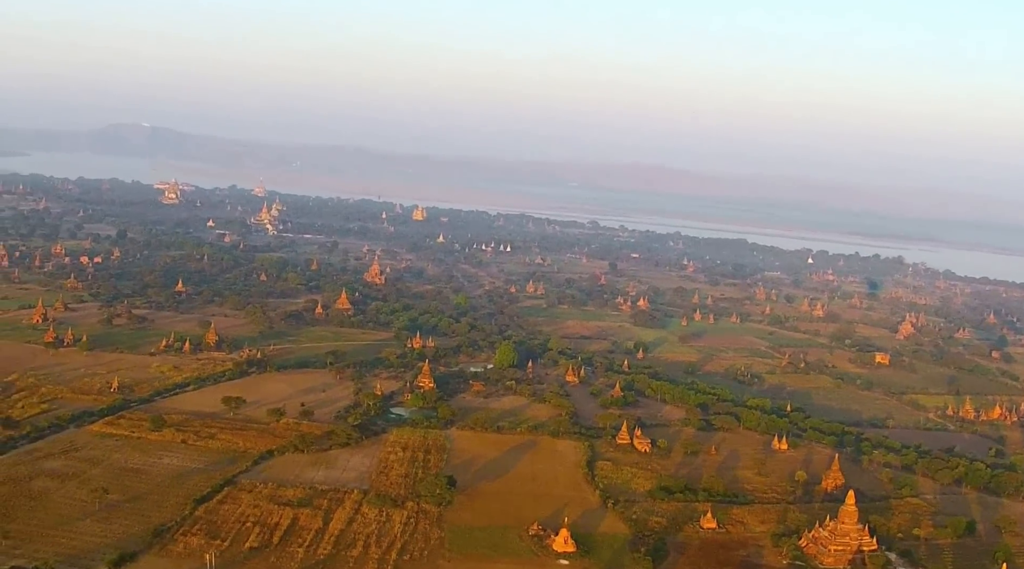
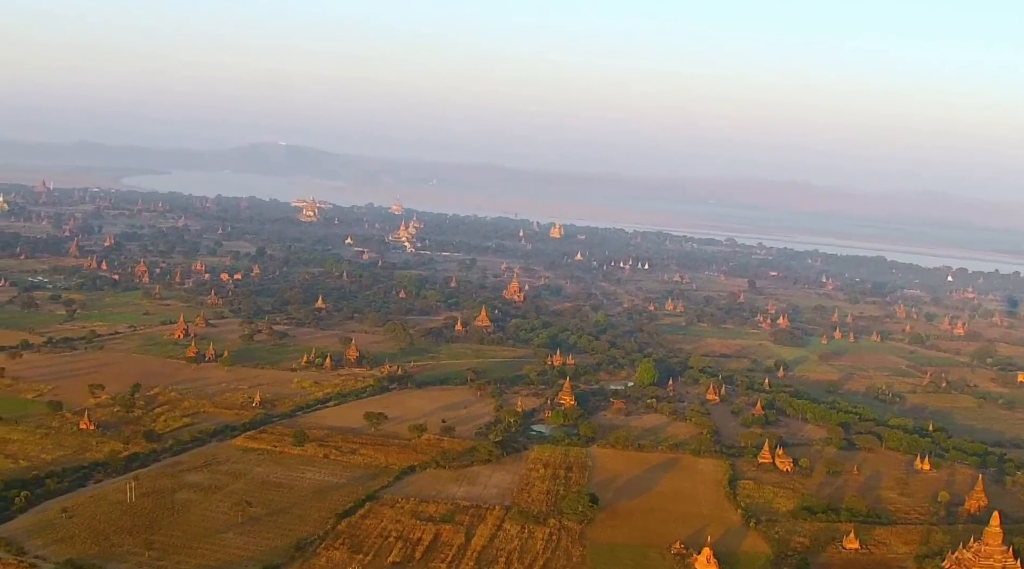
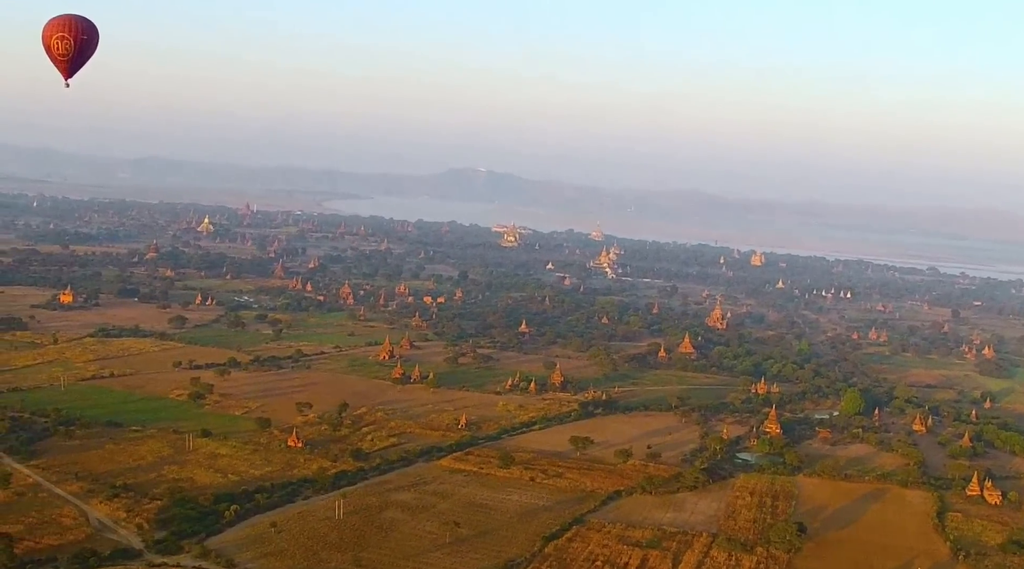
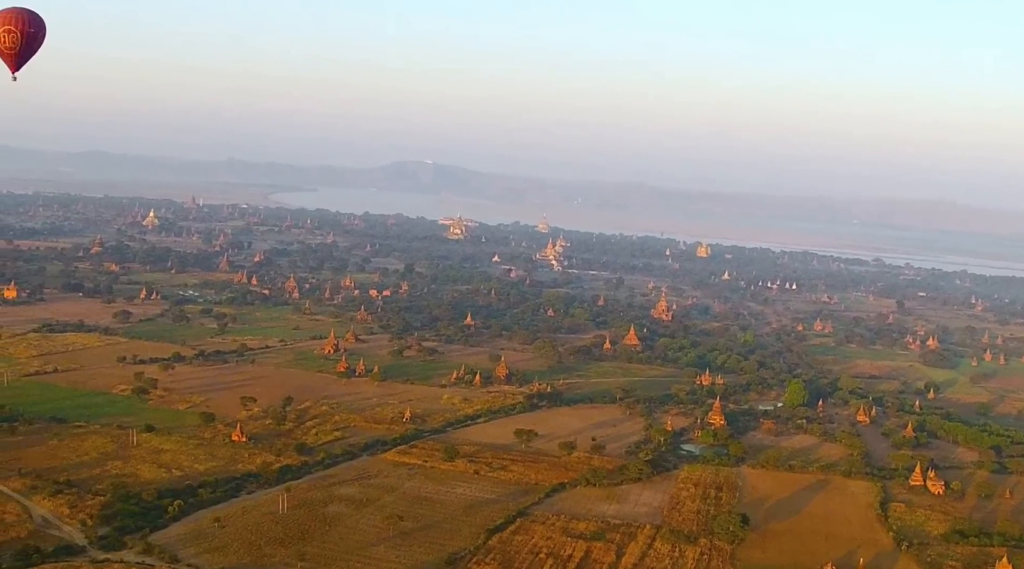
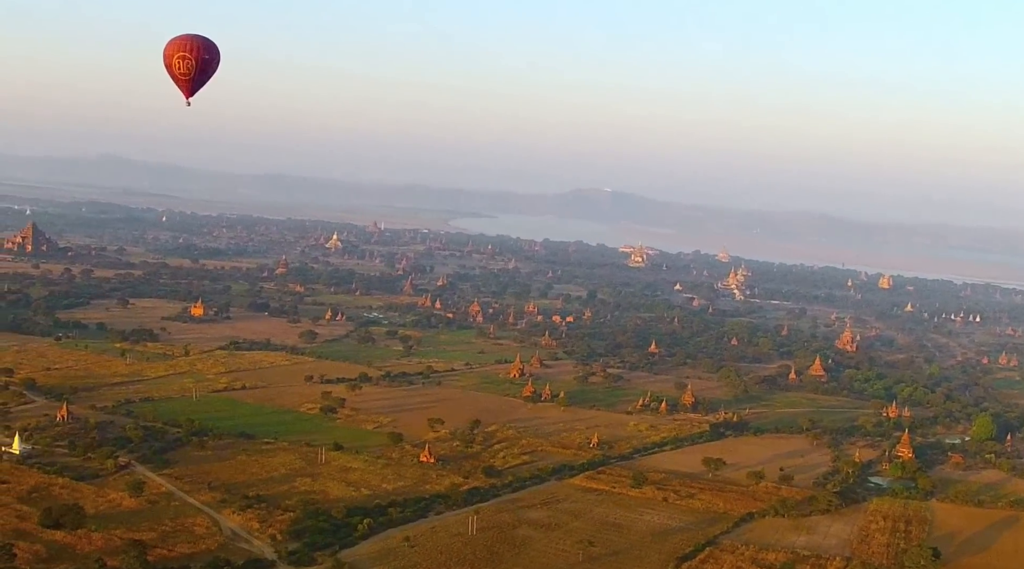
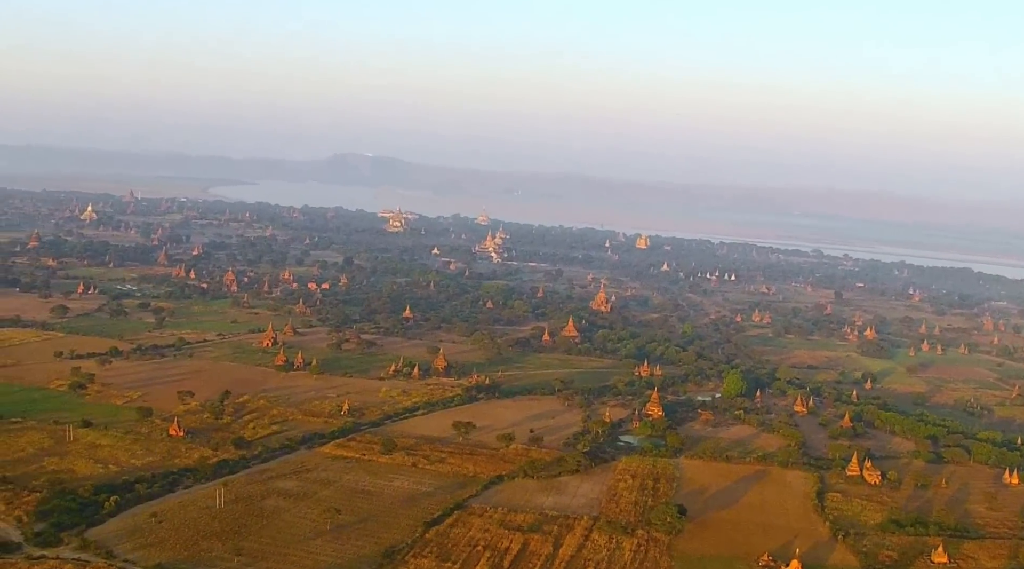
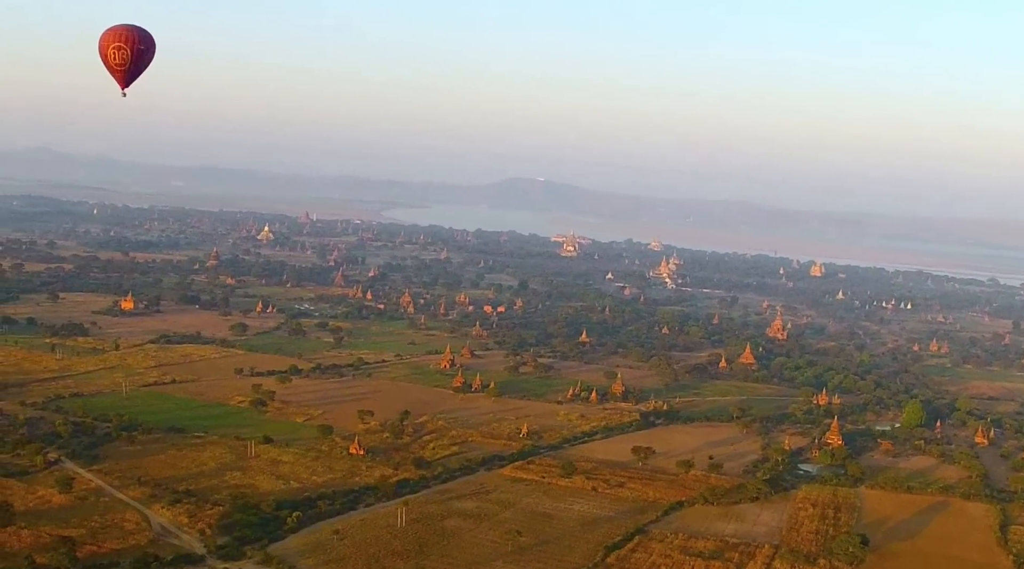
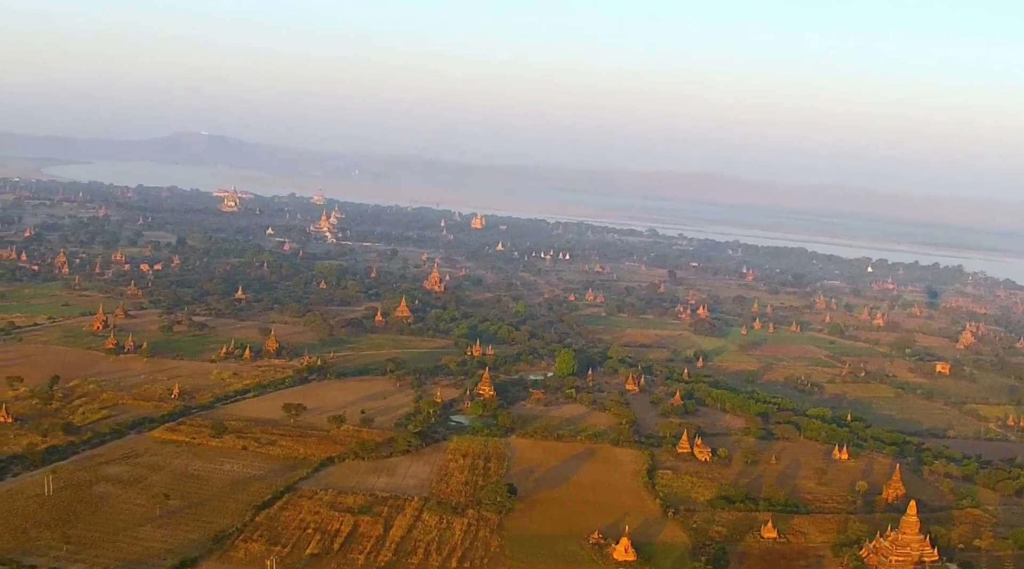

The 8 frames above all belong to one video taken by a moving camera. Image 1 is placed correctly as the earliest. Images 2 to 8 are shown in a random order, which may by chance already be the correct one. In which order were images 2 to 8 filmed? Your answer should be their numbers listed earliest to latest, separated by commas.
8, 2, 6, 4, 3, 7, 5
